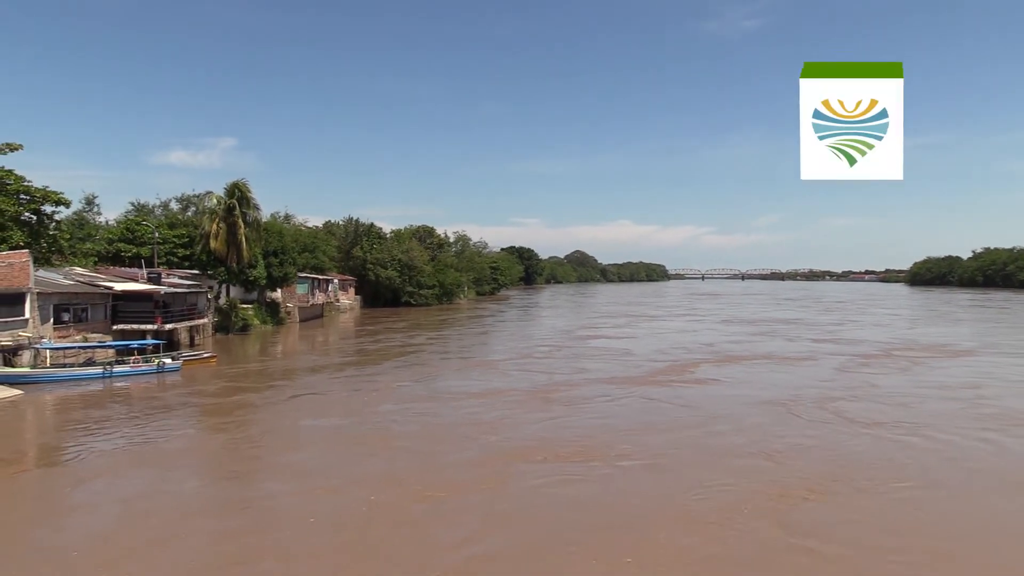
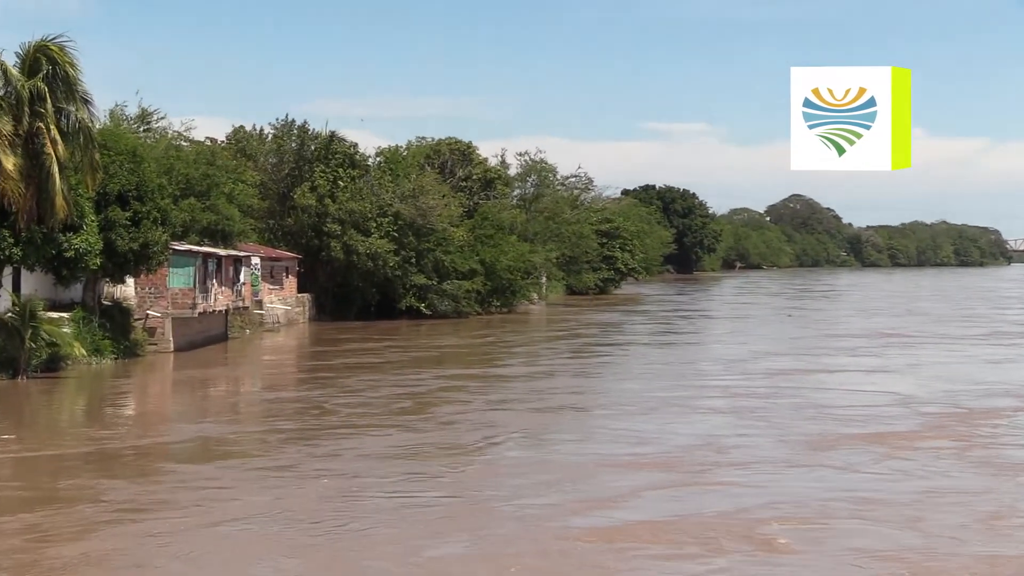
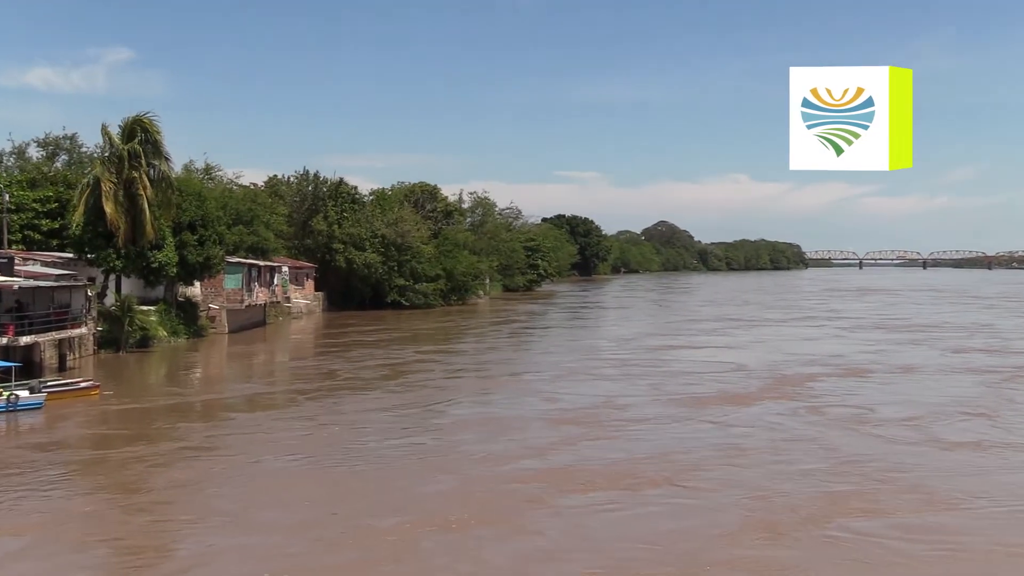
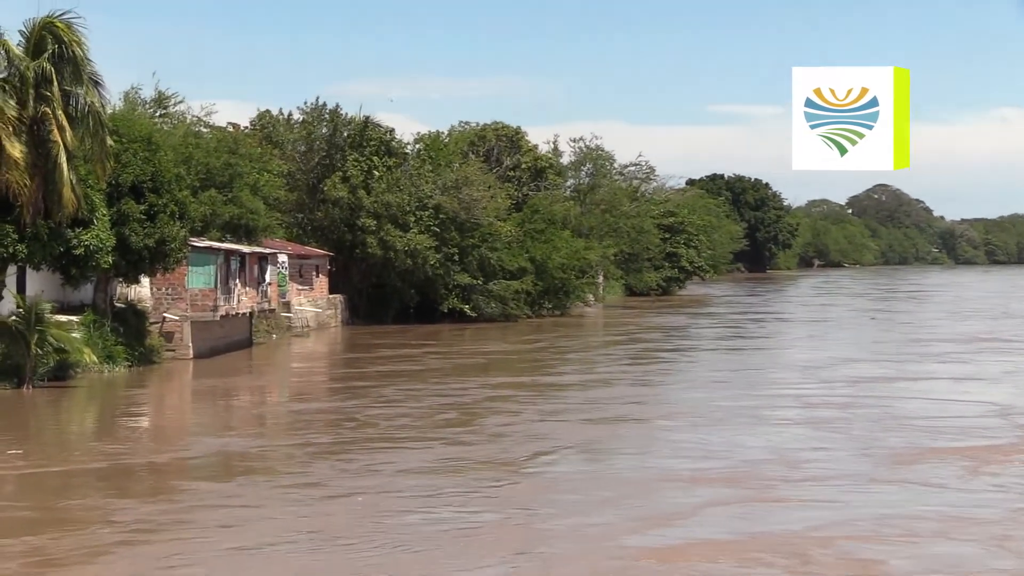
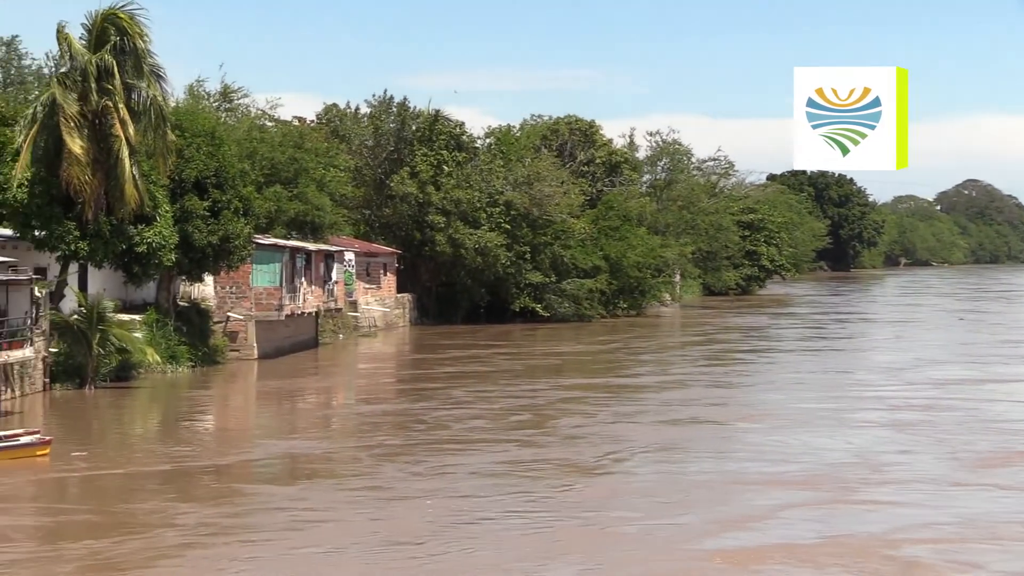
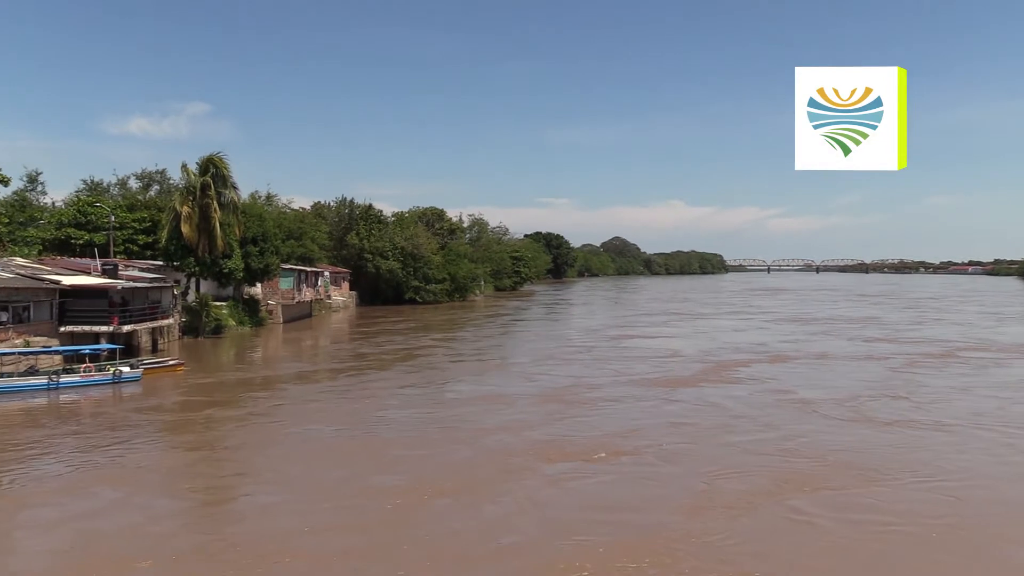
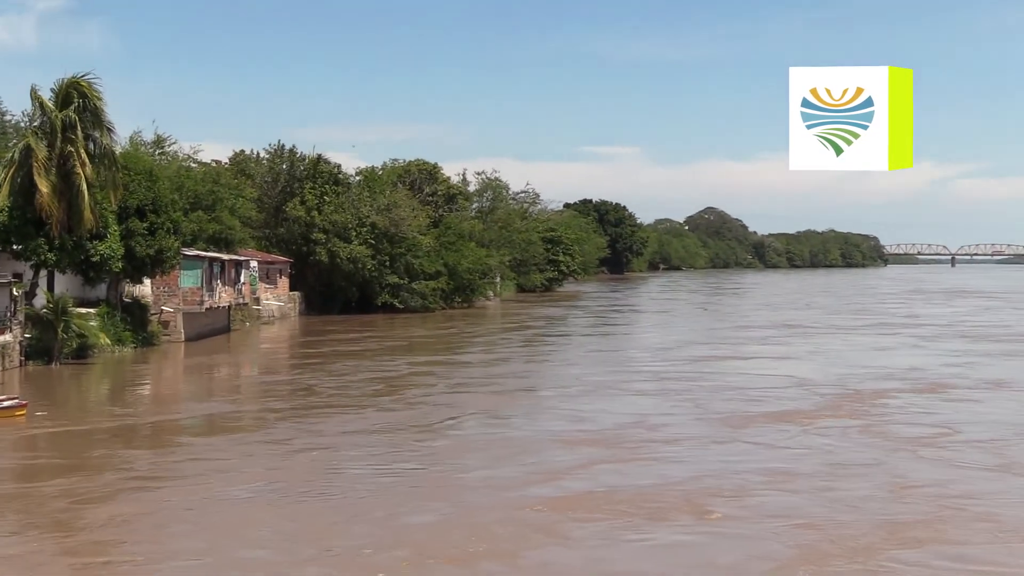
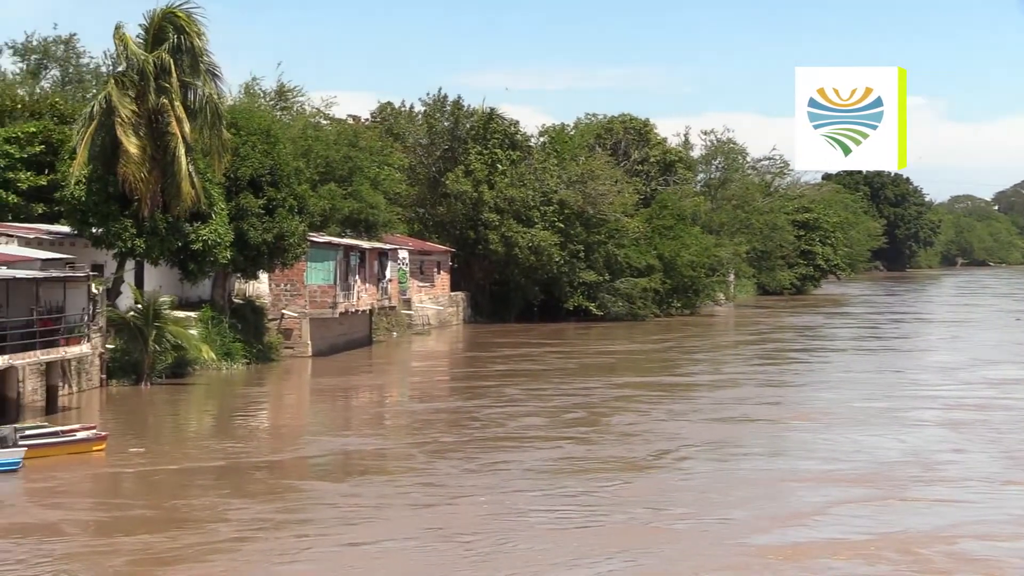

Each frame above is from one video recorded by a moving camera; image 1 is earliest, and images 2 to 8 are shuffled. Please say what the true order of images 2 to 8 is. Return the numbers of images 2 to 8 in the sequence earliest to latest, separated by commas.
6, 3, 7, 2, 4, 5, 8
